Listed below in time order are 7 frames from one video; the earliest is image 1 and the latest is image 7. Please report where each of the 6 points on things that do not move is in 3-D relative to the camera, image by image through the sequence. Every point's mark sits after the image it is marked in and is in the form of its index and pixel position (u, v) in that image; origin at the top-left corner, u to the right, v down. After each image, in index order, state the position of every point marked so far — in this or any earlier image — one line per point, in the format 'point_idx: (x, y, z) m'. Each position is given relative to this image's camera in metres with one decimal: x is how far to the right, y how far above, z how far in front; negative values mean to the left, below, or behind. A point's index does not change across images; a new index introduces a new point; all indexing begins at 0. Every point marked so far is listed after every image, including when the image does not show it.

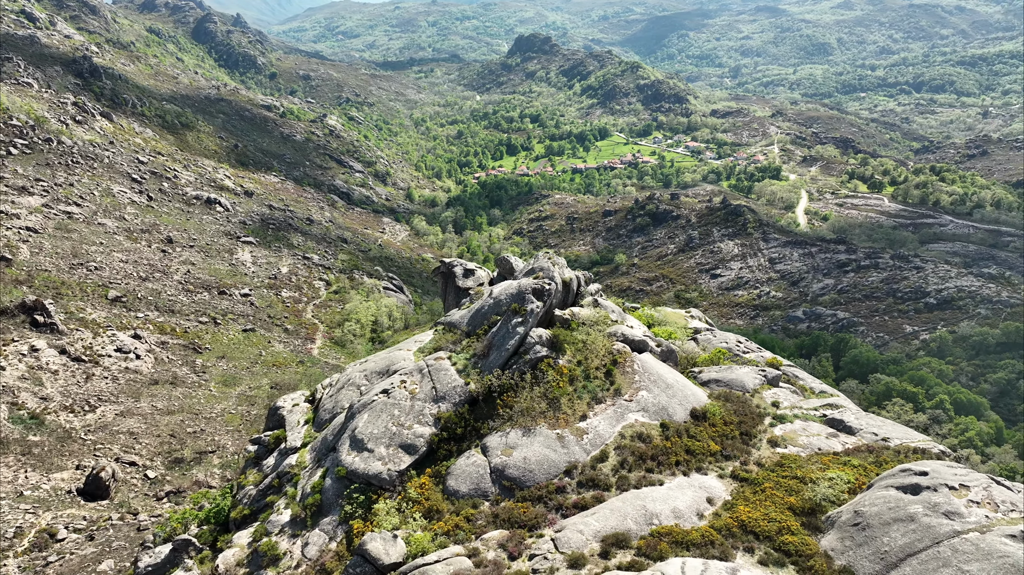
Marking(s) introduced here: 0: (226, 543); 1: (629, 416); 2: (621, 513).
0: (-7.0, -6.2, +17.2) m
1: (+3.0, -3.3, +18.2) m
2: (+2.3, -4.7, +14.7) m
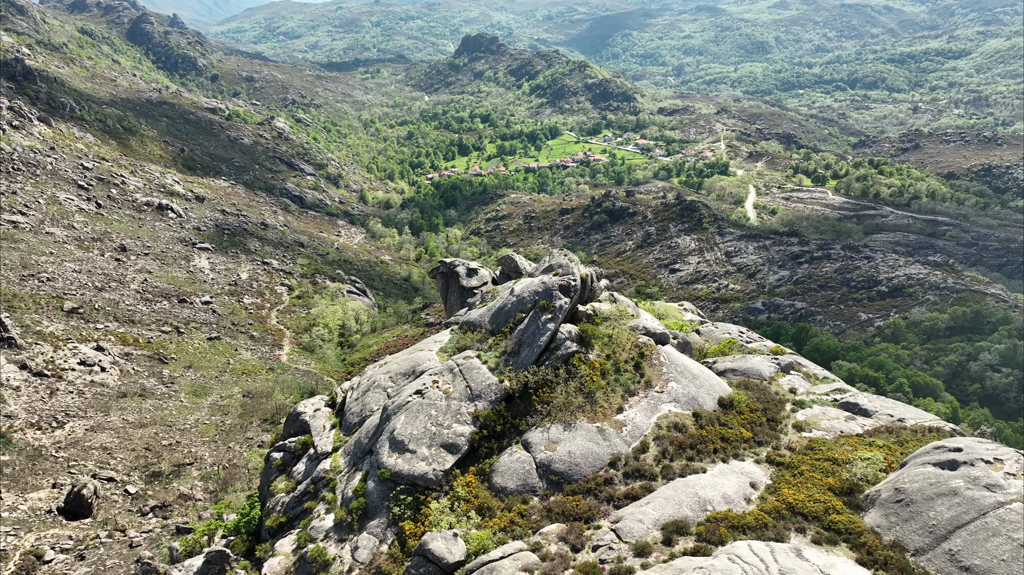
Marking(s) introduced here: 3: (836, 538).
0: (-5.9, -6.3, +16.9) m
1: (+4.0, -3.1, +18.5) m
2: (+3.5, -4.6, +15.0) m
3: (+6.6, -5.1, +14.3) m
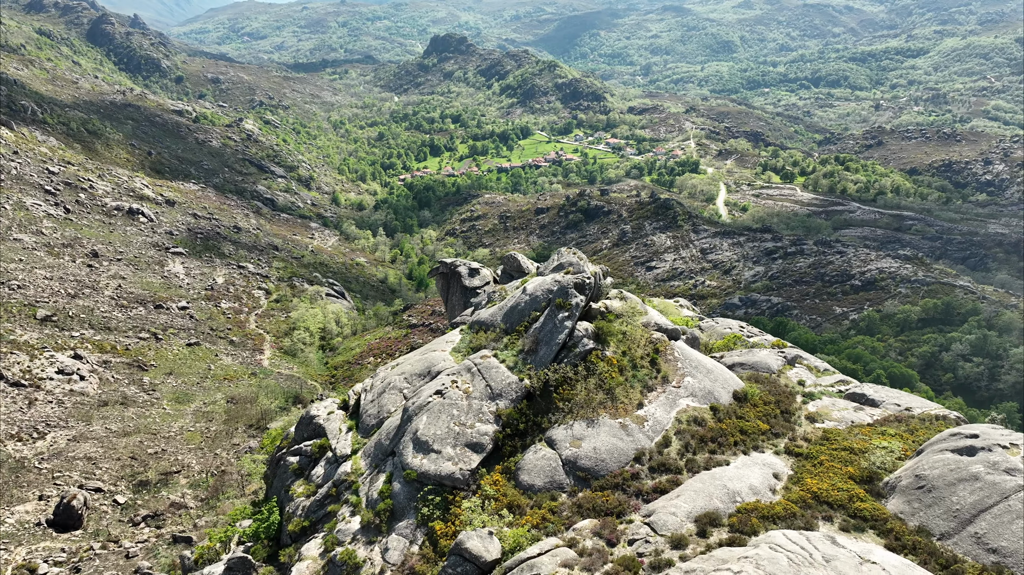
0: (-5.3, -6.4, +16.8) m
1: (+4.5, -3.0, +18.8) m
2: (+4.2, -4.5, +15.3) m
3: (+7.3, -4.9, +14.7) m
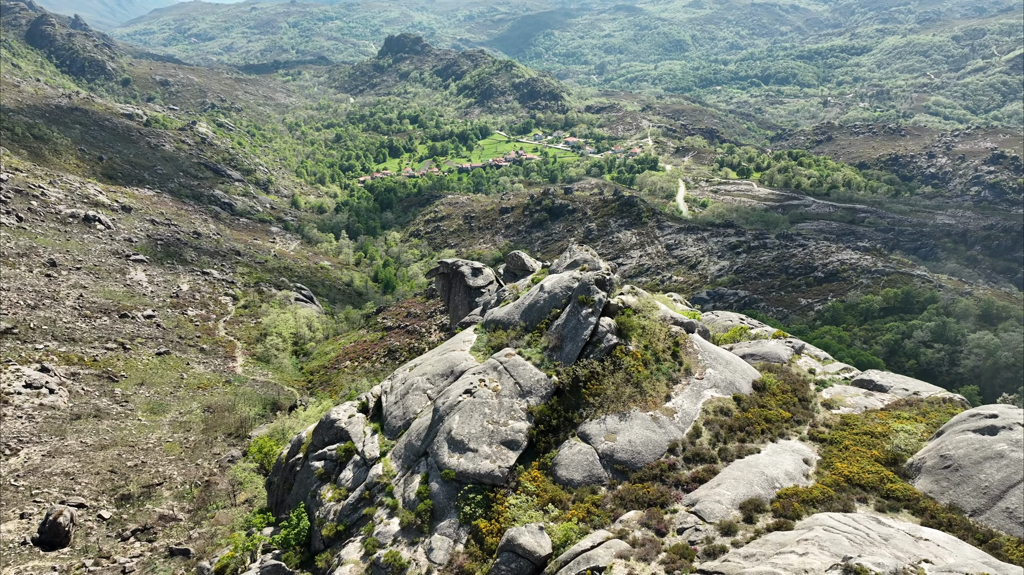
0: (-4.3, -6.5, +16.6) m
1: (+5.2, -2.9, +19.2) m
2: (+5.2, -4.3, +15.7) m
3: (+8.3, -4.7, +15.2) m
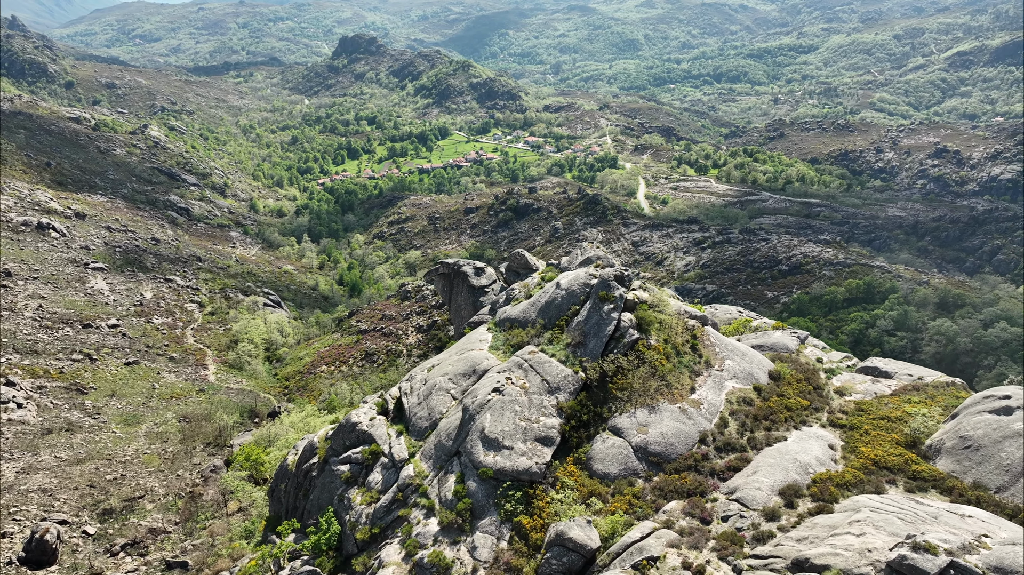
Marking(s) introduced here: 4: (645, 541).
0: (-3.3, -6.5, +16.5) m
1: (+5.9, -2.7, +19.6) m
2: (+6.1, -4.1, +16.1) m
3: (+9.3, -4.4, +15.9) m
4: (+2.7, -5.1, +14.1) m
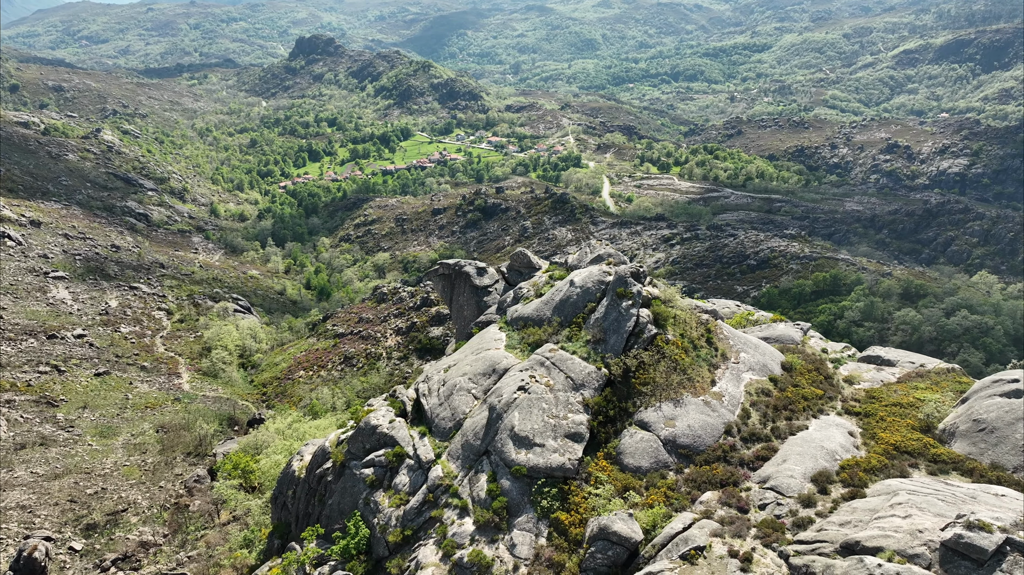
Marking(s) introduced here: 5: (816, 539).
0: (-2.5, -6.5, +16.5) m
1: (+6.5, -2.5, +20.0) m
2: (+7.0, -3.9, +16.5) m
3: (+10.1, -4.2, +16.4) m
4: (+3.6, -5.0, +14.4) m
5: (+5.8, -4.8, +13.5) m
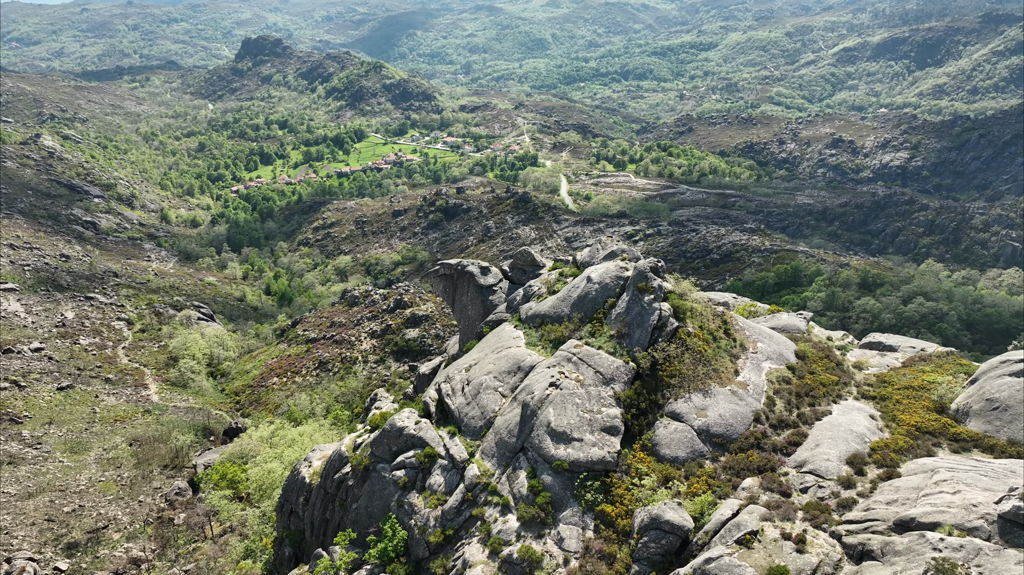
0: (-1.4, -6.5, +16.5) m
1: (+7.3, -2.3, +20.6) m
2: (+7.9, -3.7, +17.1) m
3: (+11.1, -3.9, +17.2) m
4: (+4.8, -4.8, +14.8) m
5: (+7.0, -4.6, +14.0) m
